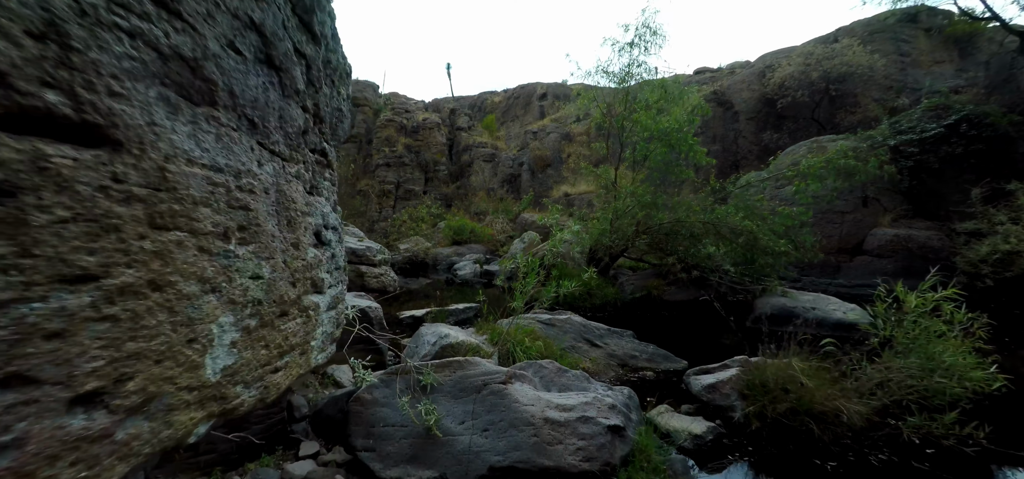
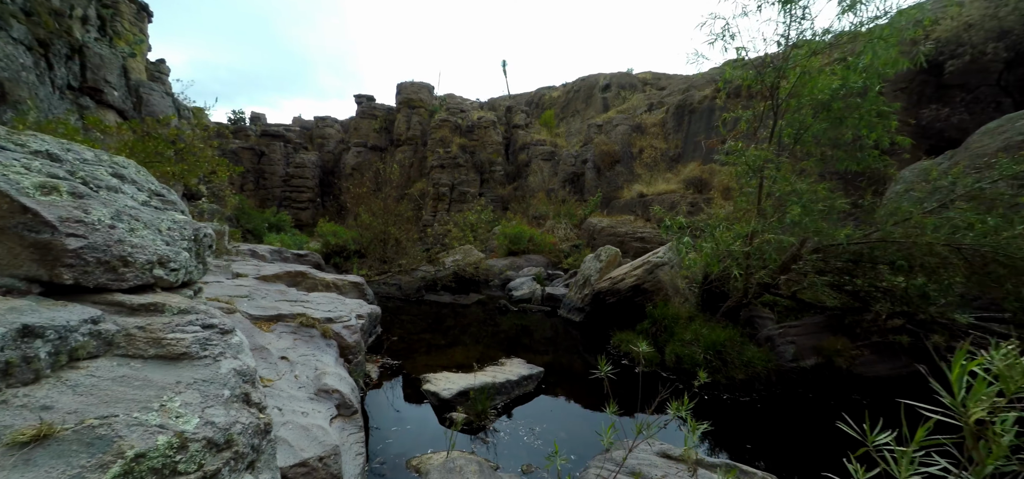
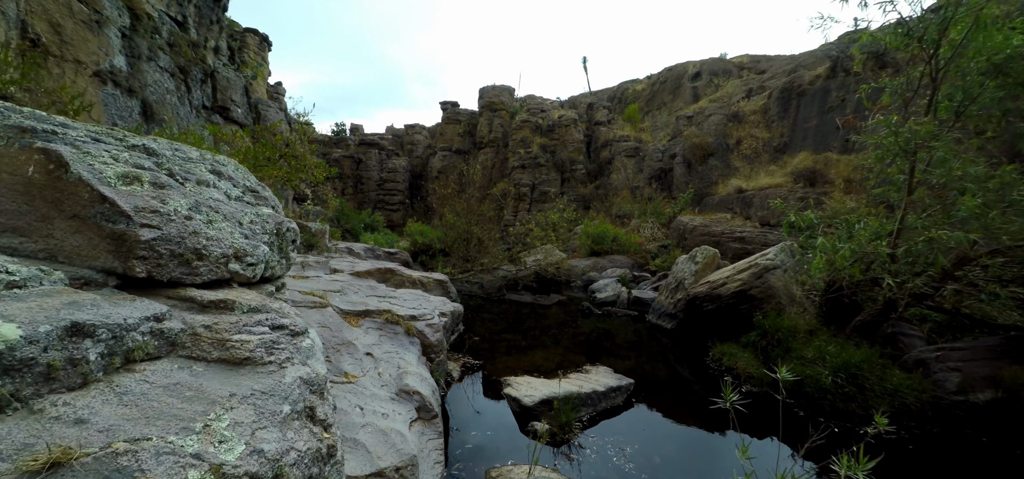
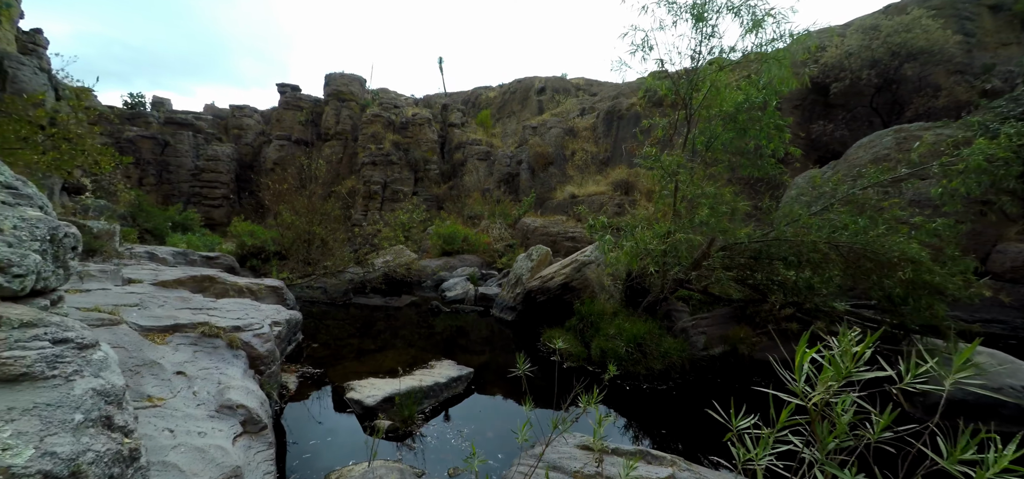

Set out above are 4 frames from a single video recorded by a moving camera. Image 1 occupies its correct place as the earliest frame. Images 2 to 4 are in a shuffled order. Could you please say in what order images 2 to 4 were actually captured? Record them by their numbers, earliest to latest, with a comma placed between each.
4, 2, 3
